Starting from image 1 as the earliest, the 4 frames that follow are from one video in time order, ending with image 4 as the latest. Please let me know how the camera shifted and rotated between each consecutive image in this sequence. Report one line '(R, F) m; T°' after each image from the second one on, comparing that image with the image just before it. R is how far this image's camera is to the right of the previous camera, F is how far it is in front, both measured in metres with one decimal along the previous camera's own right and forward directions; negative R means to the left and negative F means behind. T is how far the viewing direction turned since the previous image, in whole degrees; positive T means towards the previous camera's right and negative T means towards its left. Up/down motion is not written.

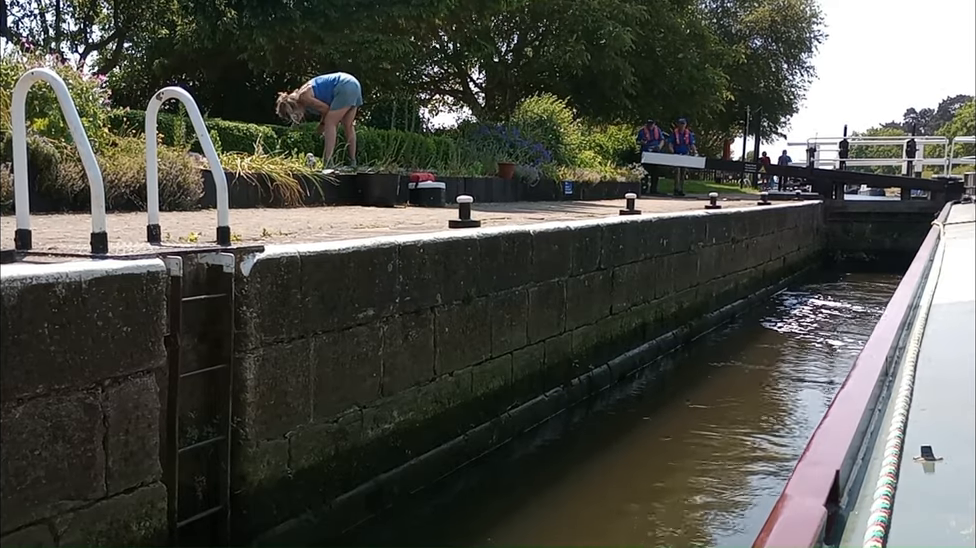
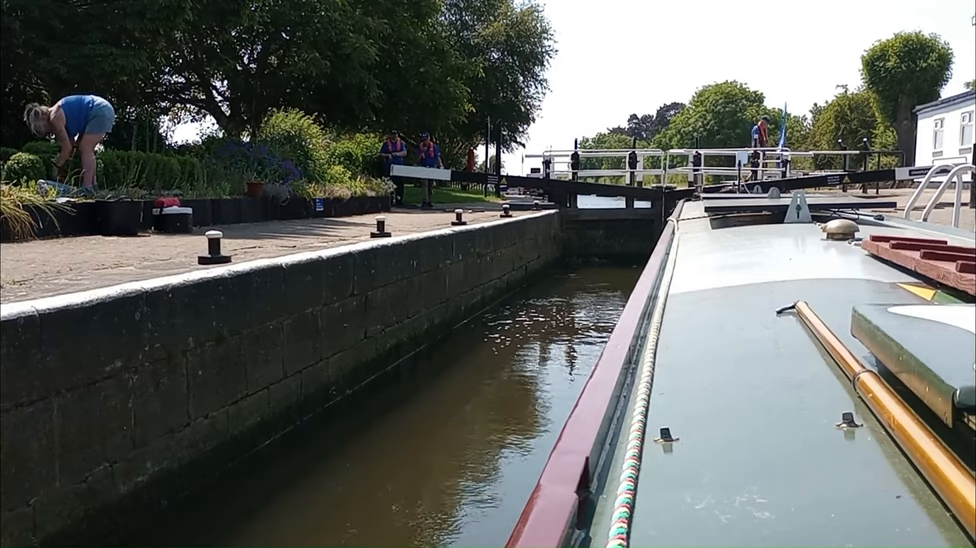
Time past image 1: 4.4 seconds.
(+1.7, -1.5) m; +16°
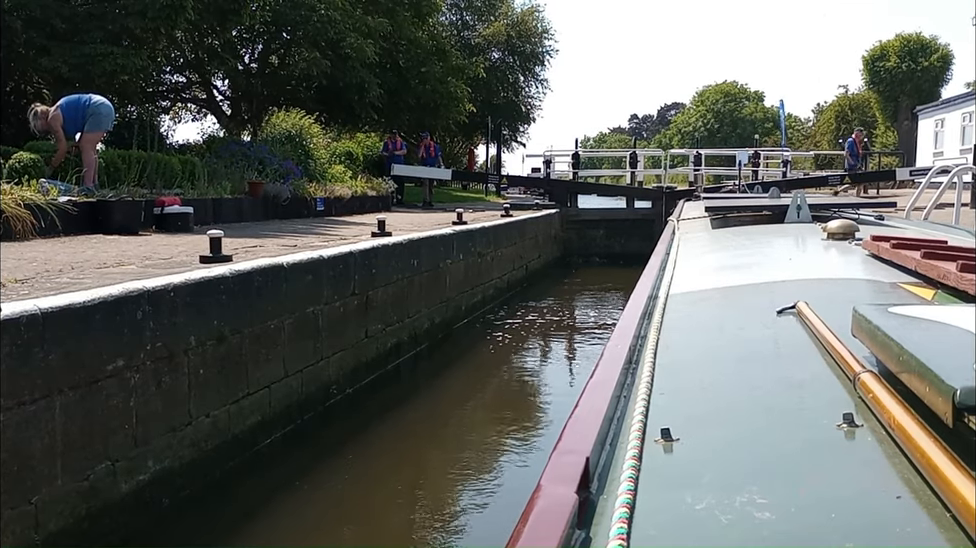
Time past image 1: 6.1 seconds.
(0.0, 0.0) m; 0°
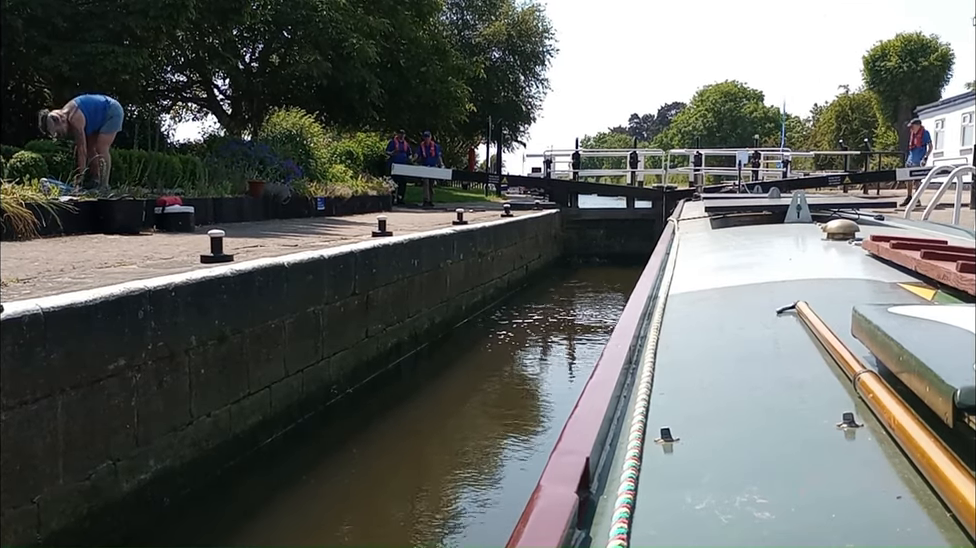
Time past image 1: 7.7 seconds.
(0.0, 0.0) m; 0°
